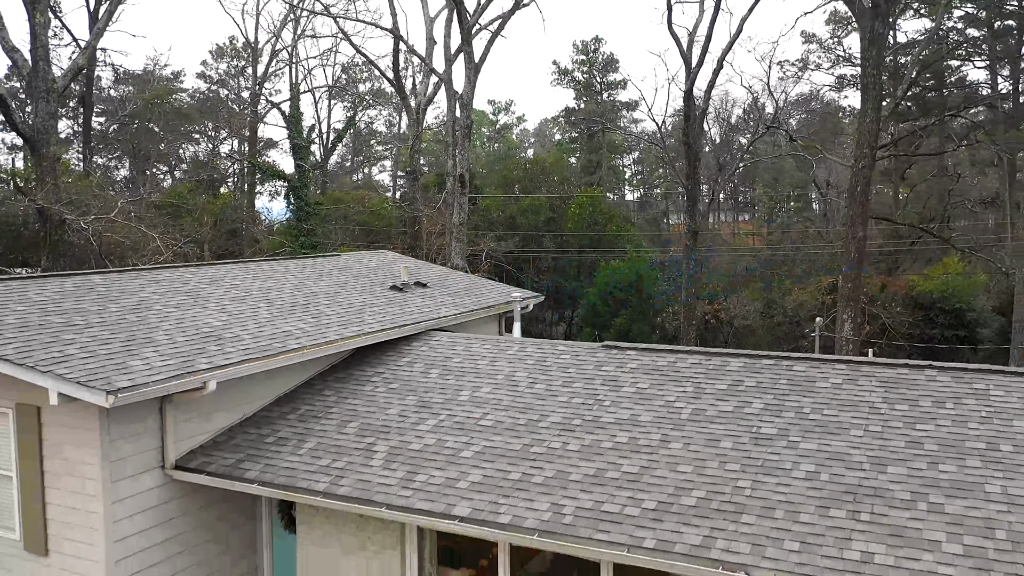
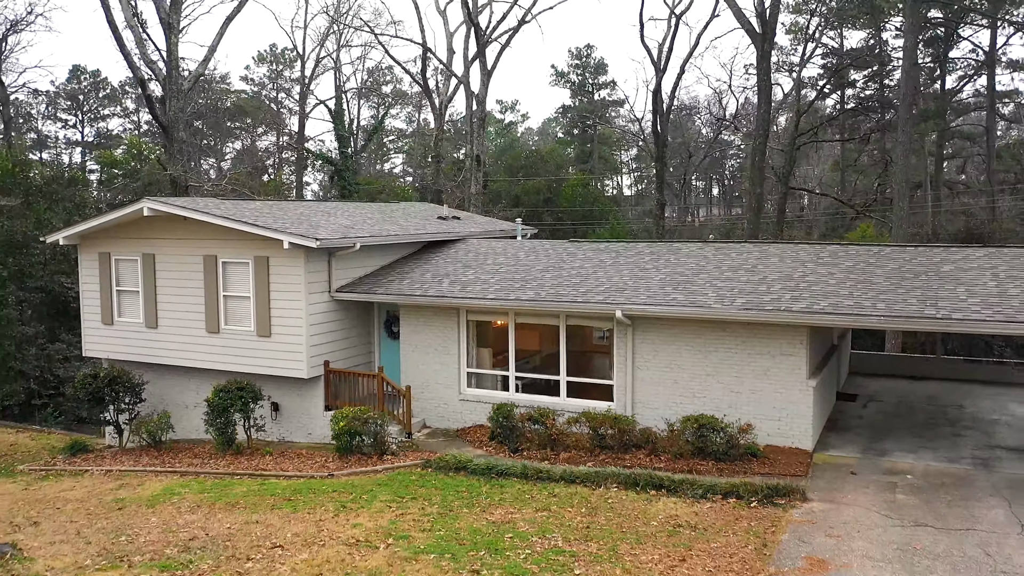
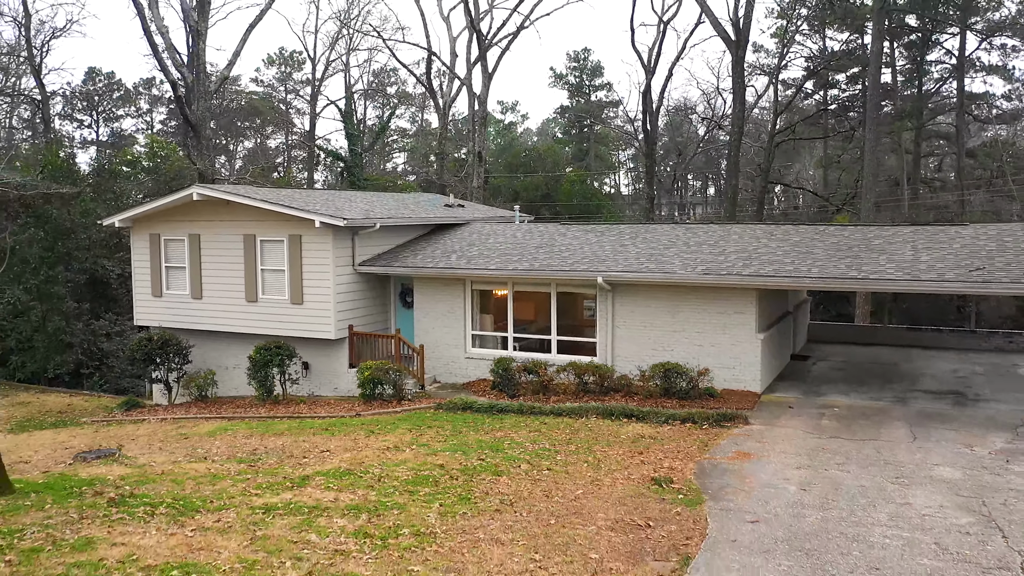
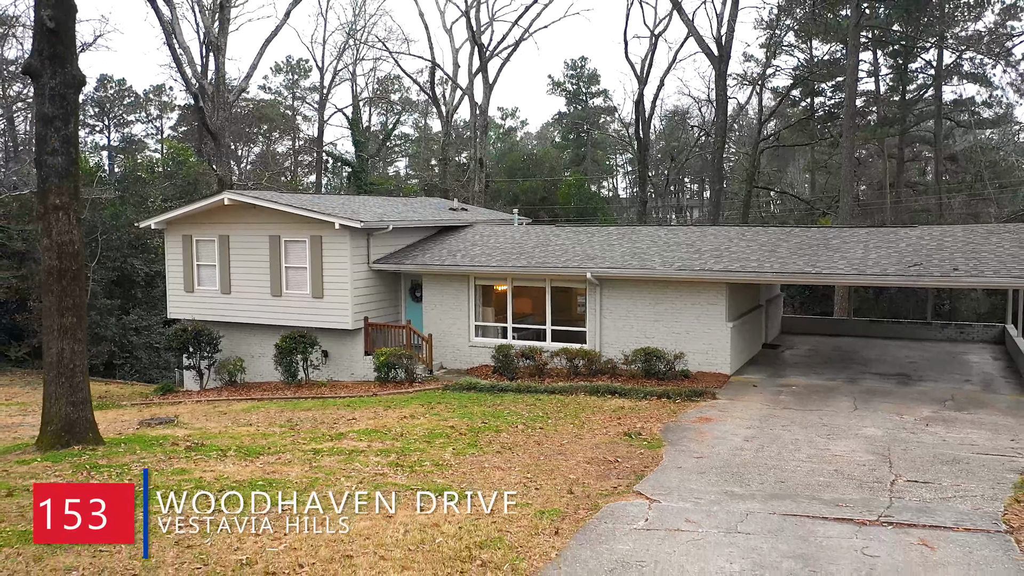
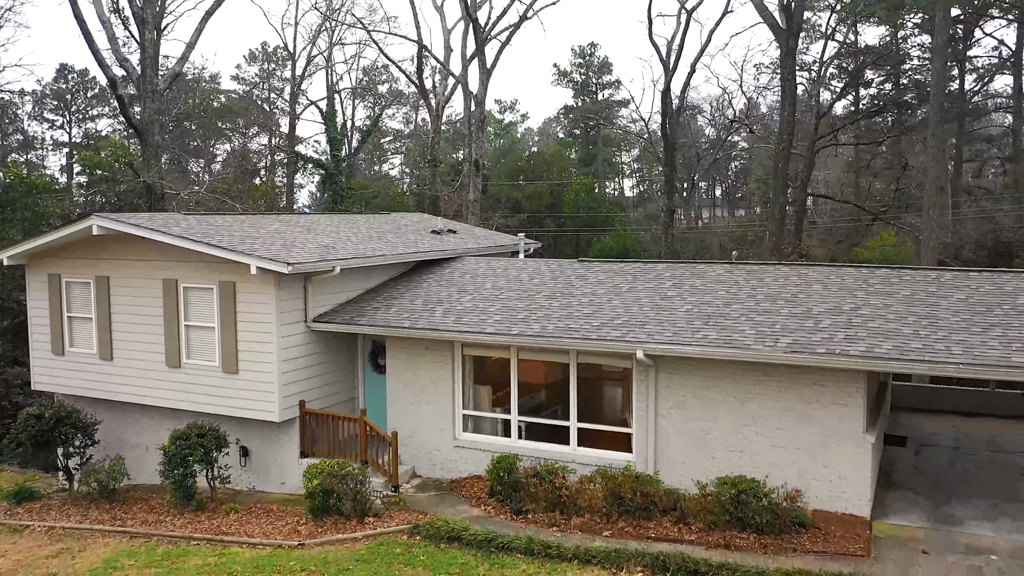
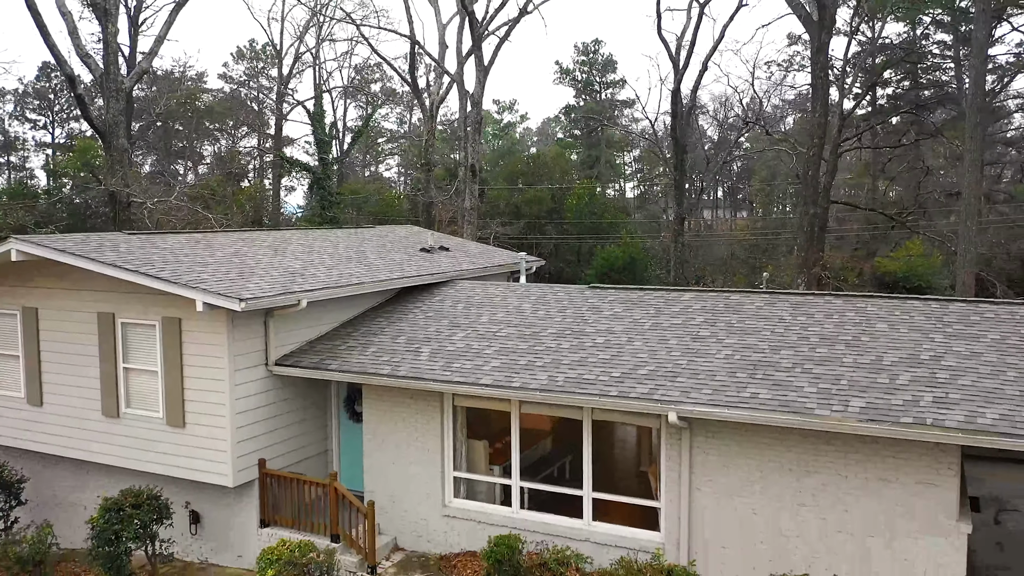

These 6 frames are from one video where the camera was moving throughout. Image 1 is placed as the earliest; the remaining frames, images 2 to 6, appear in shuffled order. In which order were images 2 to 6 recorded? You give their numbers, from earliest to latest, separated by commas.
6, 5, 2, 3, 4
